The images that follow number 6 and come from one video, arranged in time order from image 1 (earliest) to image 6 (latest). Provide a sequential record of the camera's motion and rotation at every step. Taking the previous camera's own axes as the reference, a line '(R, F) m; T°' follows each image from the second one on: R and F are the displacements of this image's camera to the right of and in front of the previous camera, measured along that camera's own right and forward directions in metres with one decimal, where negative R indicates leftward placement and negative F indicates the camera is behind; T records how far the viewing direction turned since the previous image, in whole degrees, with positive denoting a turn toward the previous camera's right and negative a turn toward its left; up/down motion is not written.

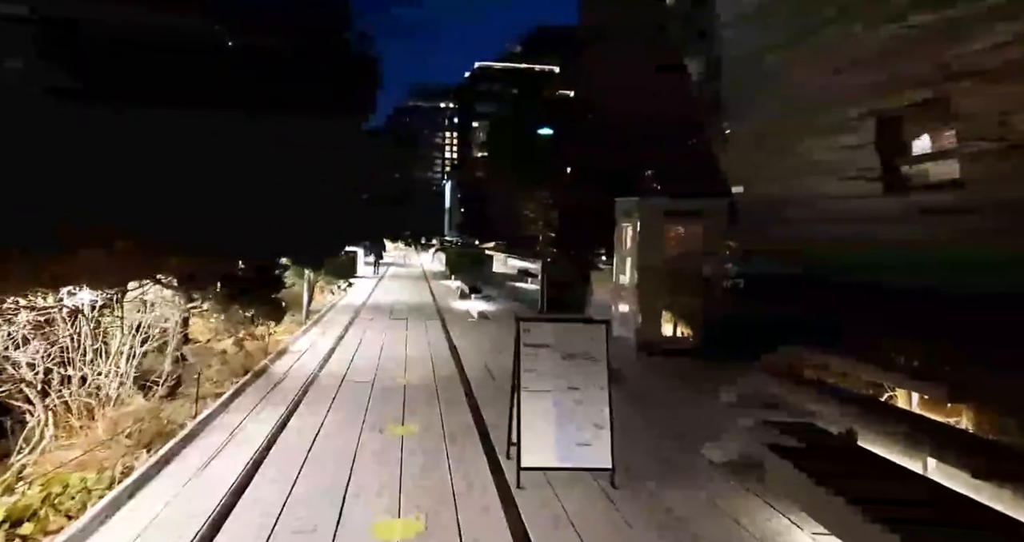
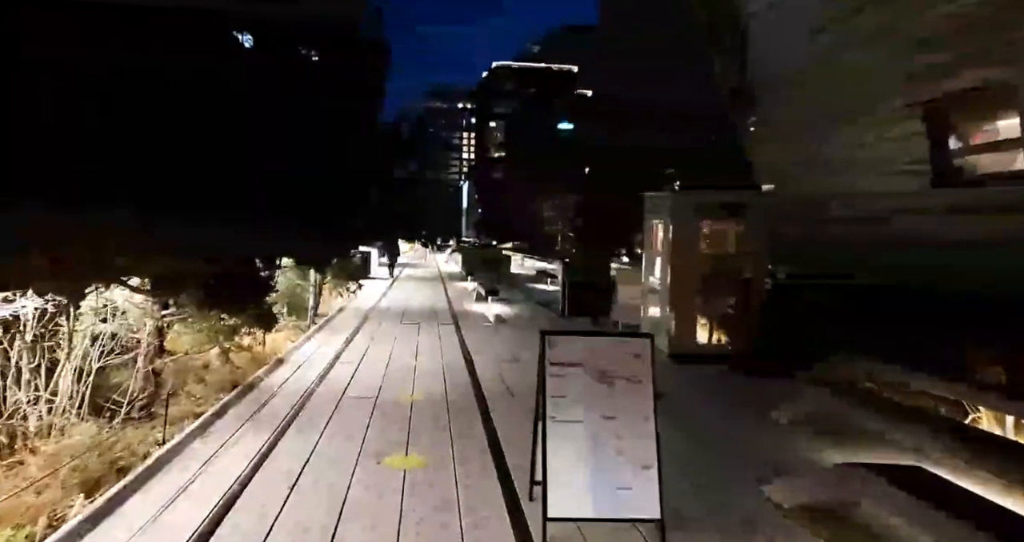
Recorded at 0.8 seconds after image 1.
(0.0, +0.5) m; -1°
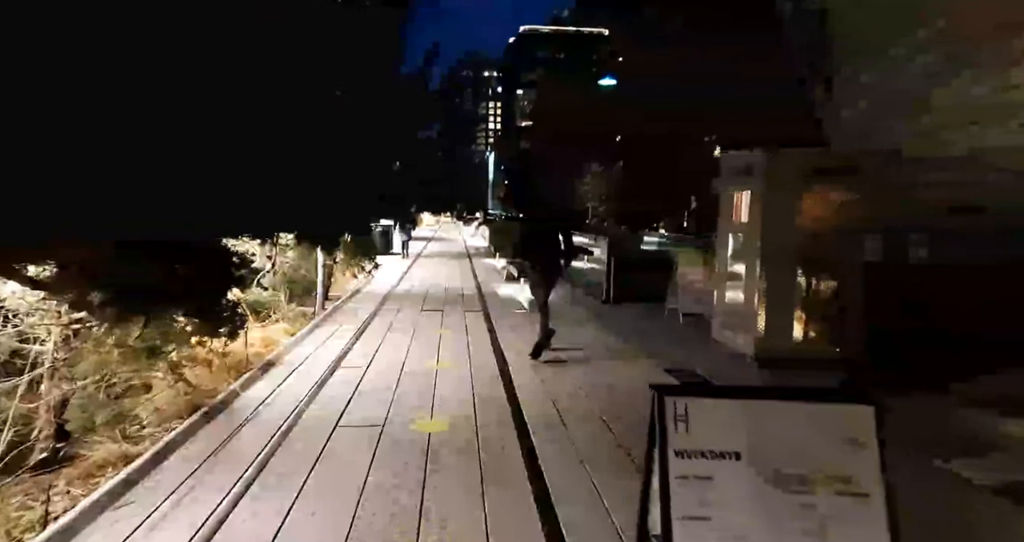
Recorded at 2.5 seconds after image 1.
(-0.1, +1.0) m; -2°
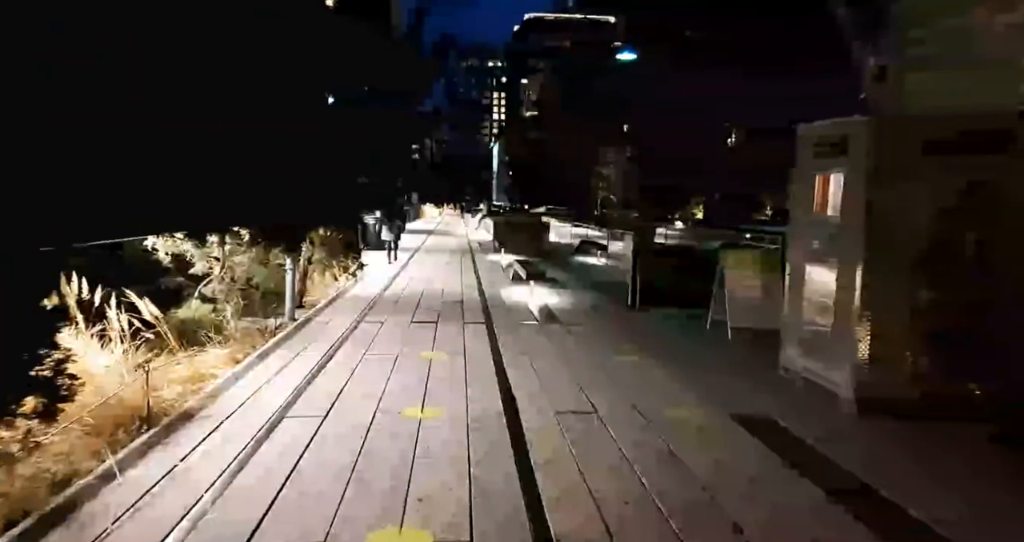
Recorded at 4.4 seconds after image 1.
(0.0, +1.1) m; 0°
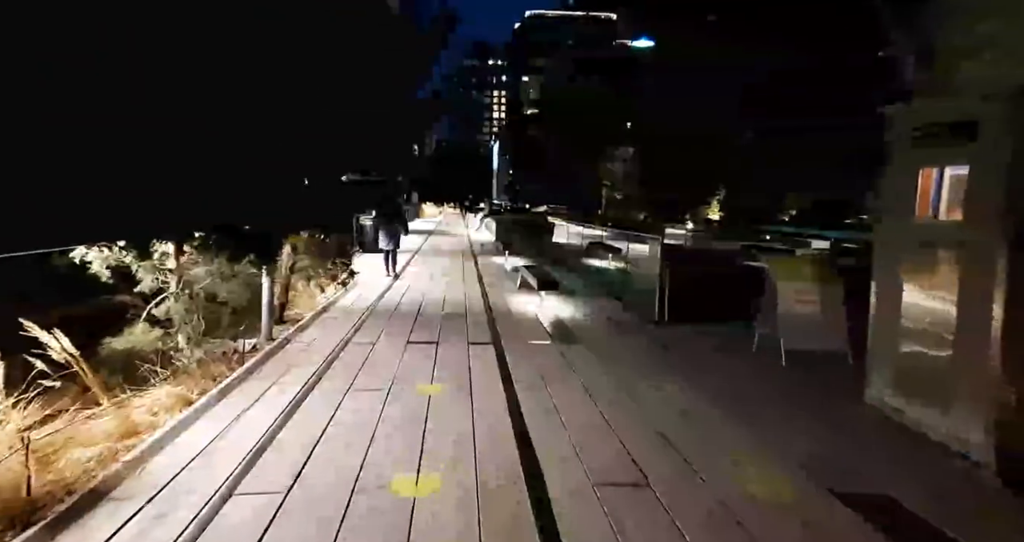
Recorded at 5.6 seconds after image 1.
(-0.1, +0.7) m; 0°
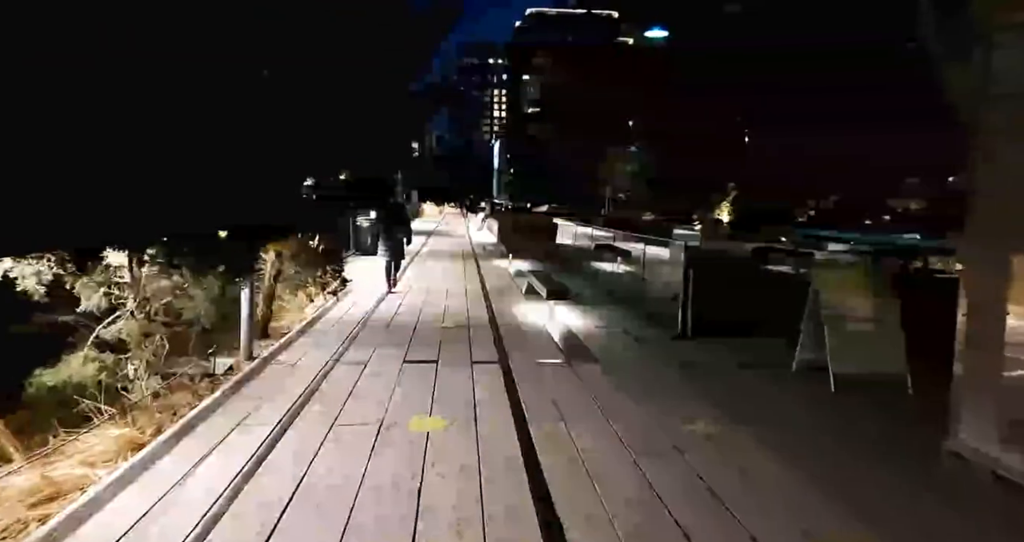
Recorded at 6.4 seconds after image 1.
(-0.1, +0.5) m; 0°
